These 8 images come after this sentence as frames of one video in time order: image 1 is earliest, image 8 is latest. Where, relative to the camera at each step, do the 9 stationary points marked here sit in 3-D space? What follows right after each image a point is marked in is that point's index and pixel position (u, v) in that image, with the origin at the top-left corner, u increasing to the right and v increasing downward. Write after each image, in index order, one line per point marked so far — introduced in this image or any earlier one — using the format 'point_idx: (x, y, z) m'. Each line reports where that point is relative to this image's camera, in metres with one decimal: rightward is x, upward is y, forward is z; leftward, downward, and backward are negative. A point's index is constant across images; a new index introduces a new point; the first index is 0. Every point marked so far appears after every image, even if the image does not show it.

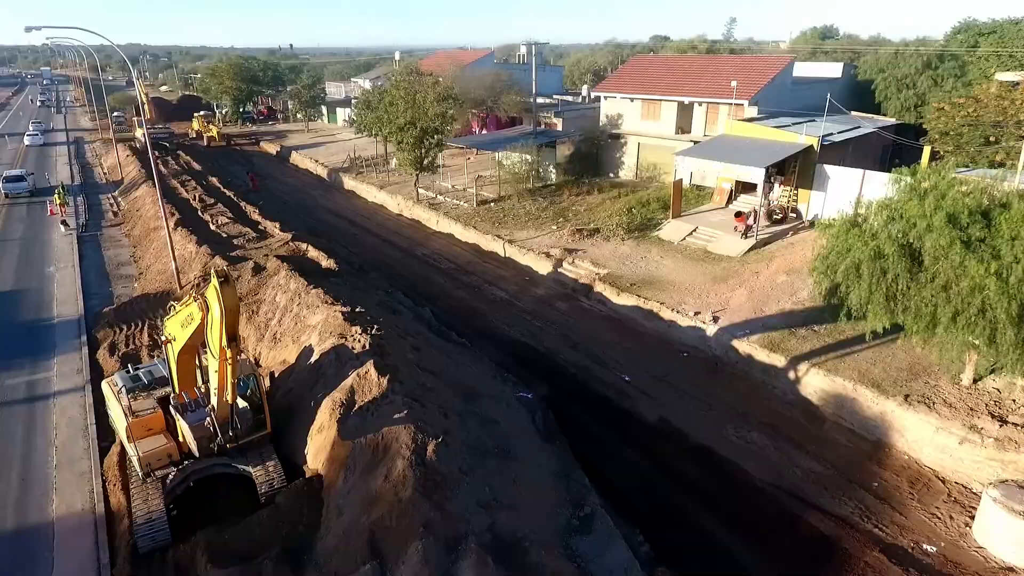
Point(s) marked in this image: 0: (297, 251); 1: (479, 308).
0: (-6.4, +1.1, +18.3) m
1: (-1.0, -0.6, +17.9) m
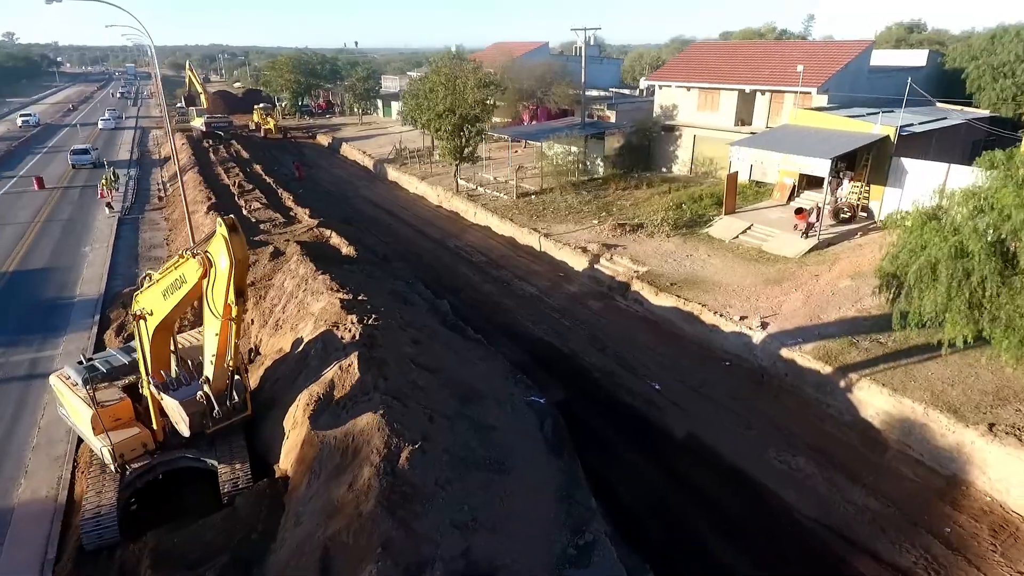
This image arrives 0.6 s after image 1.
0: (-5.5, +1.5, +17.7) m
1: (-0.2, -0.4, +16.7) m
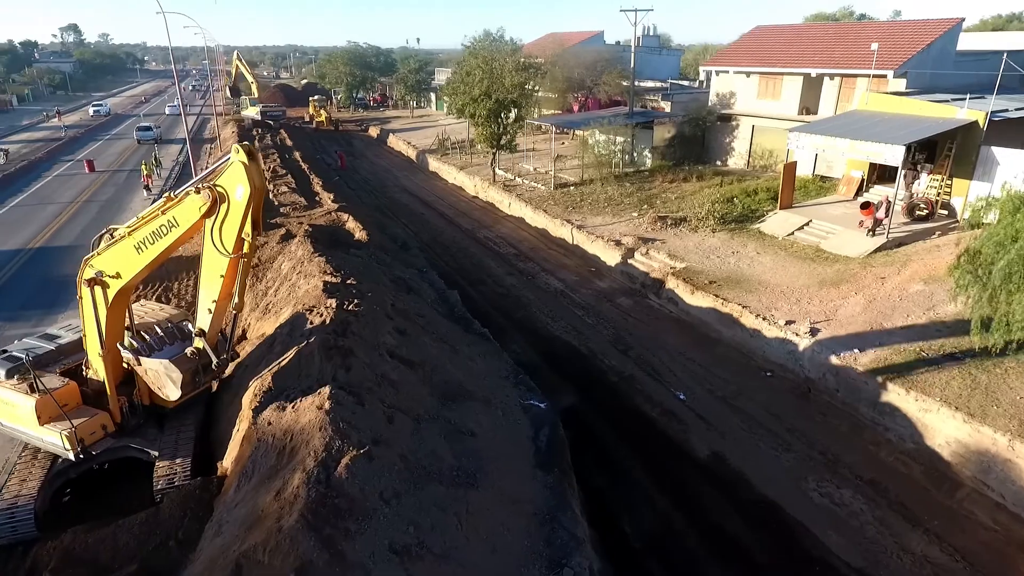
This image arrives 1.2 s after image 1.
0: (-4.8, +1.8, +16.8) m
1: (+0.3, -0.2, +15.4) m
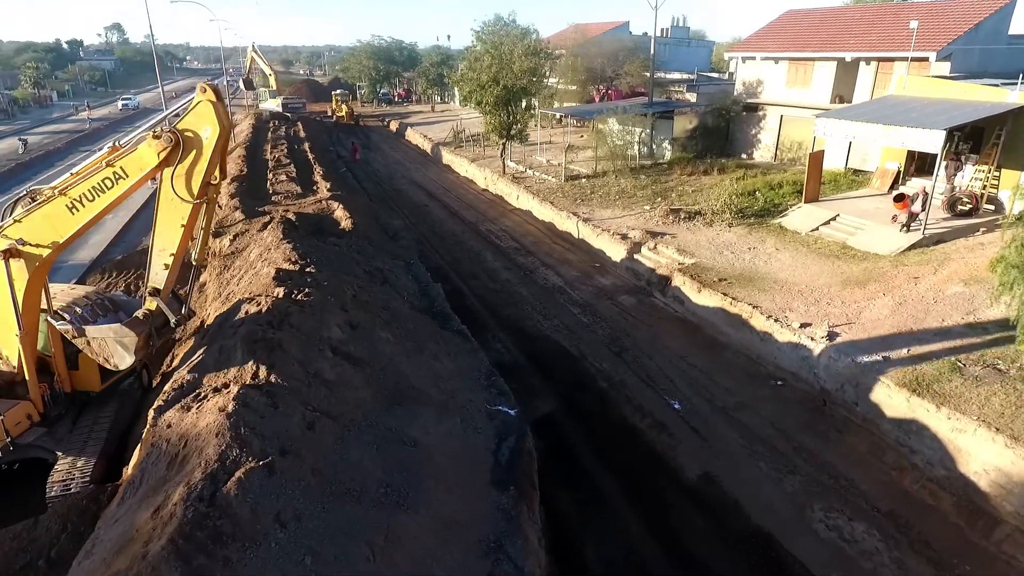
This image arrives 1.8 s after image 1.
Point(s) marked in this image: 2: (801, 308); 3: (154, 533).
0: (-4.8, +2.0, +16.0) m
1: (+0.2, -0.1, +14.3) m
2: (+5.4, -0.4, +11.6) m
3: (-2.9, -2.0, +5.1) m
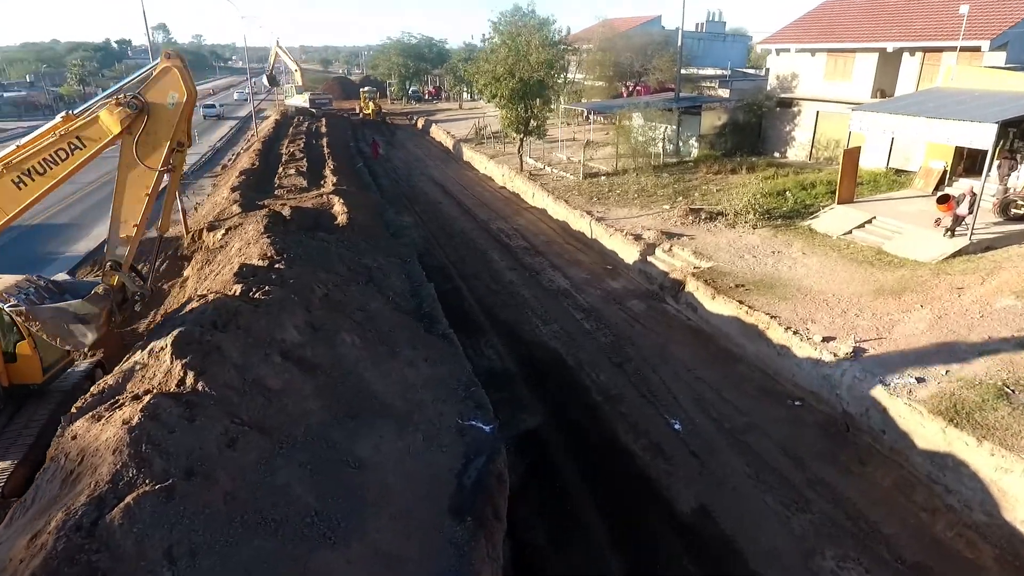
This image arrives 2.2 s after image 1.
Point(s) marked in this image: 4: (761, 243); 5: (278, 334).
0: (-4.6, +2.1, +15.4) m
1: (+0.2, -0.1, +13.4) m
2: (+5.3, -0.5, +10.4) m
3: (-3.5, -2.0, +4.4) m
4: (+5.7, +1.0, +14.1) m
5: (-2.7, -0.5, +7.2) m
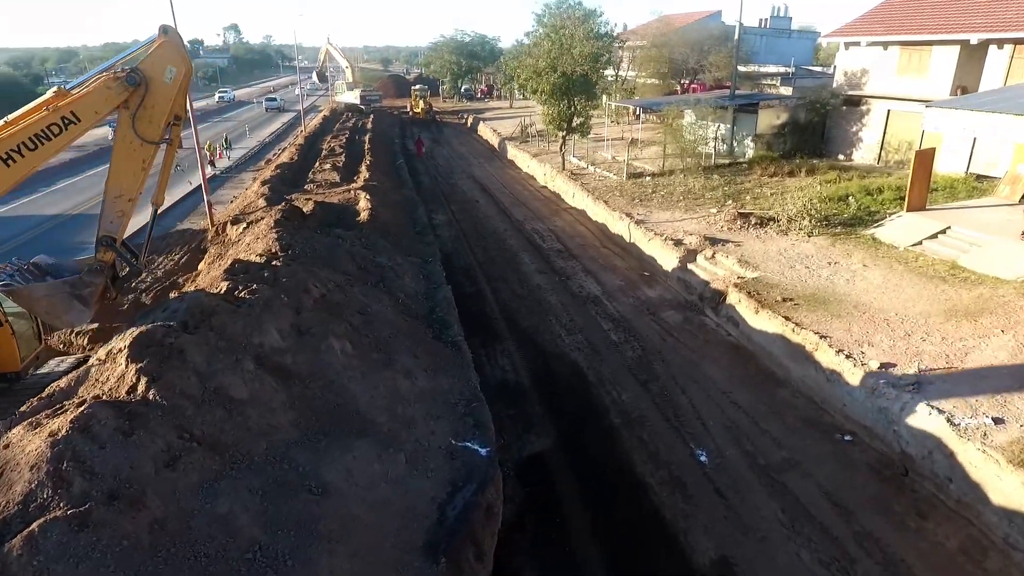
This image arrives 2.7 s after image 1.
0: (-3.8, +2.1, +14.9) m
1: (+0.7, -0.3, +12.5) m
2: (+5.5, -0.8, +9.1) m
3: (-3.8, -1.9, +3.8) m
4: (+6.3, +0.7, +12.7) m
5: (-2.7, -0.5, +6.6) m
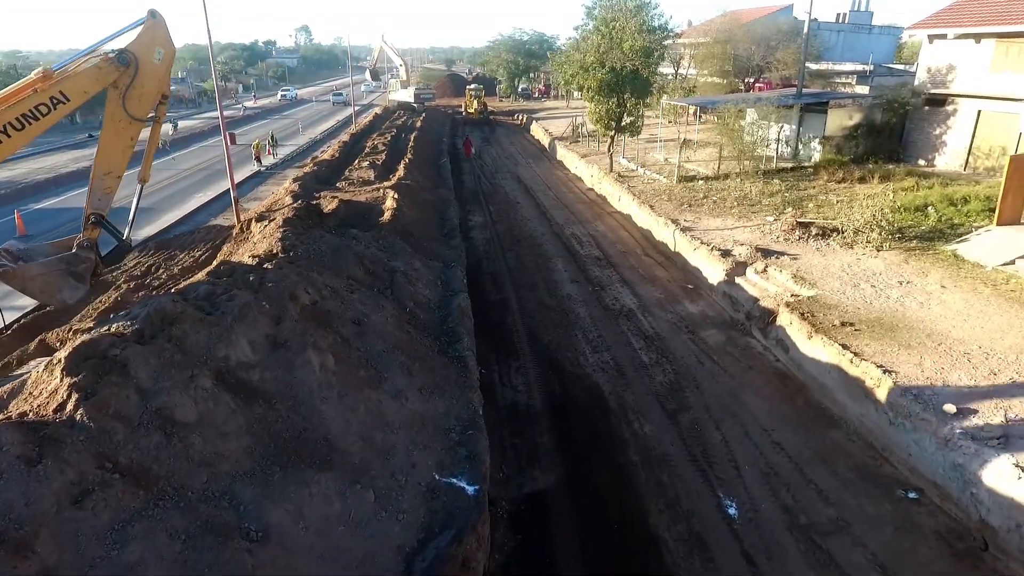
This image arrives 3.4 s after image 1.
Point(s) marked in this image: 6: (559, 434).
0: (-3.0, +2.1, +14.3) m
1: (+1.2, -0.5, +11.5) m
2: (+5.6, -1.2, +7.7) m
3: (-4.1, -1.9, +3.3) m
4: (+6.8, +0.3, +11.2) m
5: (-2.8, -0.6, +6.0) m
6: (+0.6, -1.8, +7.9) m
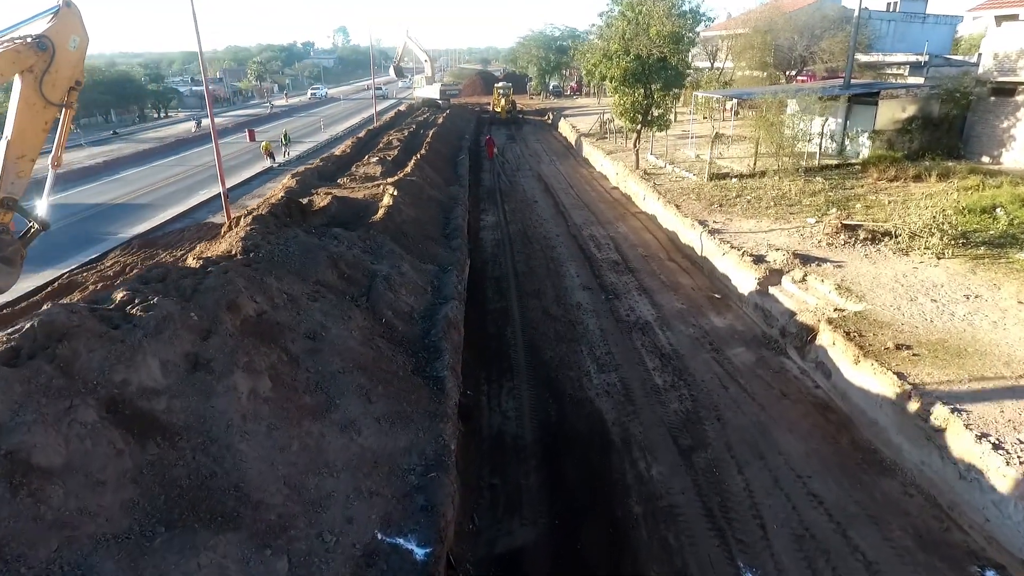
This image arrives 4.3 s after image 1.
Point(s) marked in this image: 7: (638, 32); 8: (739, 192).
0: (-2.8, +2.0, +13.2) m
1: (+1.2, -0.6, +10.2) m
2: (+5.4, -1.3, +6.1) m
3: (-4.6, -2.0, +2.3) m
4: (+6.8, +0.1, +9.6) m
5: (-3.1, -0.7, +4.9) m
6: (+0.4, -2.0, +6.6) m
7: (+3.4, +6.9, +16.6) m
8: (+5.7, +2.4, +15.5) m
